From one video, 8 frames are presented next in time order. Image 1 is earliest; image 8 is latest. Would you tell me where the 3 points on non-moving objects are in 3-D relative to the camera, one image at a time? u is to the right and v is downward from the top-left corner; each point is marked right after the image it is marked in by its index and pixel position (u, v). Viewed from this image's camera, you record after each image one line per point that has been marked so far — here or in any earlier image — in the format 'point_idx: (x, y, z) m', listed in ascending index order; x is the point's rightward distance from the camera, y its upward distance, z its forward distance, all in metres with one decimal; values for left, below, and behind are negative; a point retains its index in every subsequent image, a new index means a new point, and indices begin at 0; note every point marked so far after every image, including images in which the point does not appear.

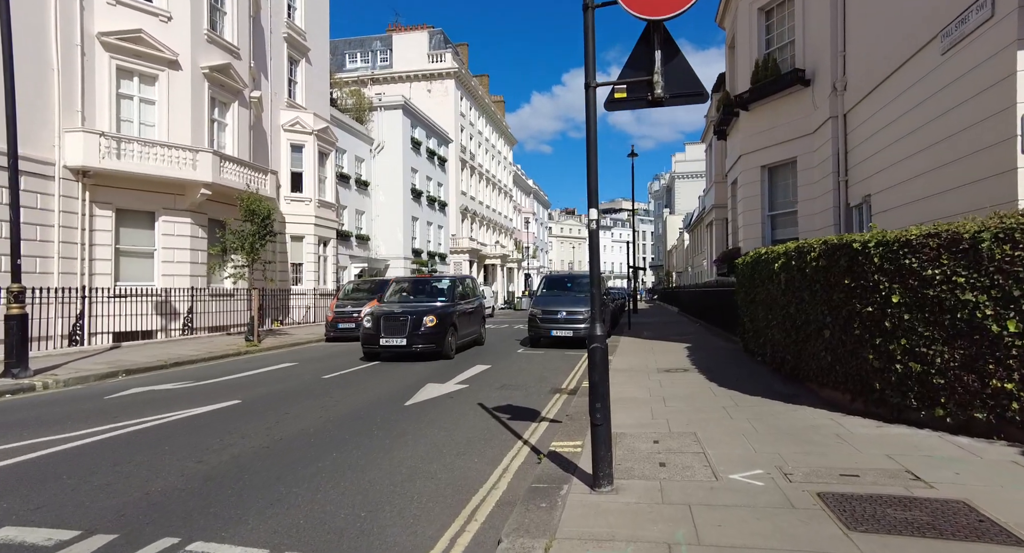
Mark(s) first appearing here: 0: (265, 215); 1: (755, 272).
0: (-6.4, +1.6, +15.1) m
1: (+3.7, +0.1, +8.9) m
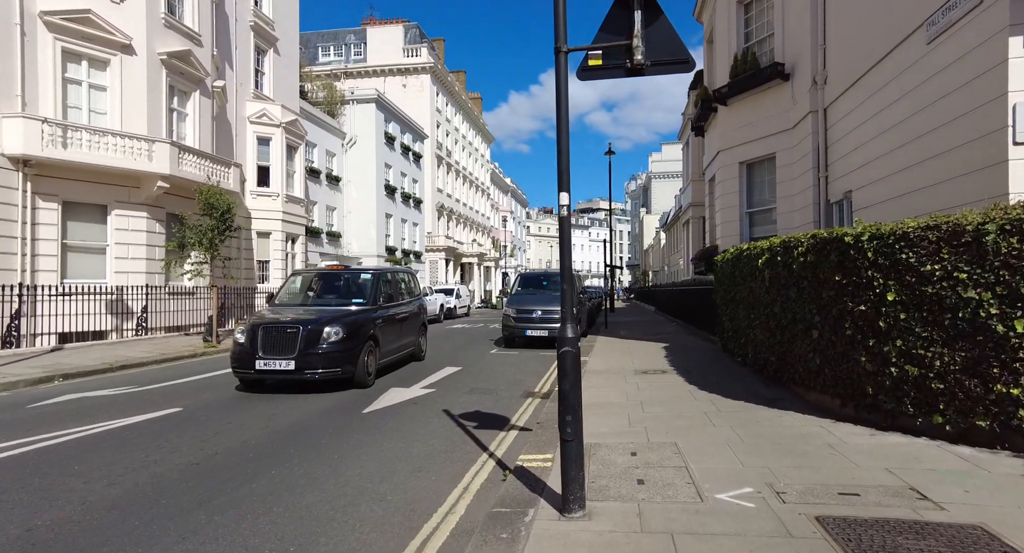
0: (-7.0, +1.7, +14.3) m
1: (+3.3, +0.1, +8.6) m
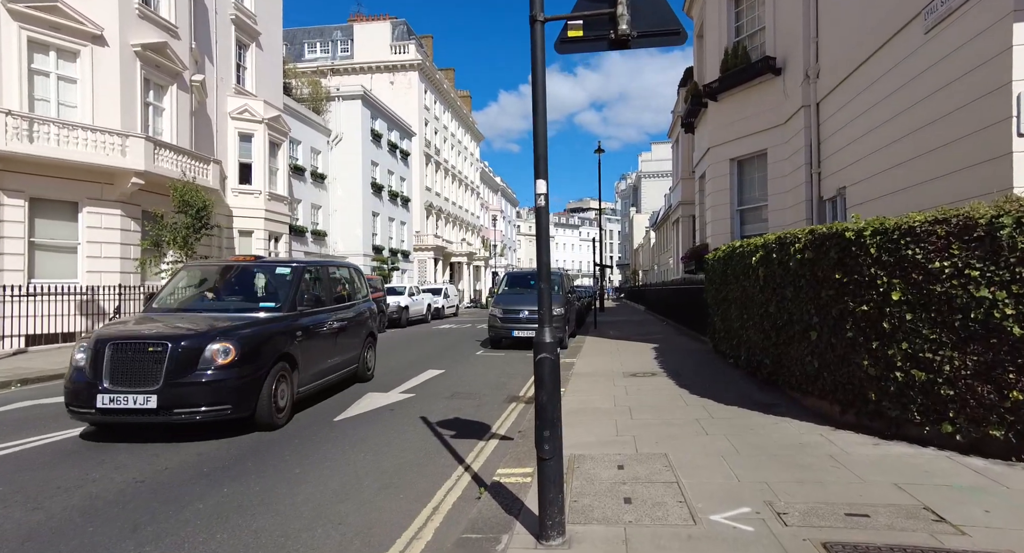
0: (-7.4, +1.7, +13.9) m
1: (+3.0, +0.1, +8.2) m
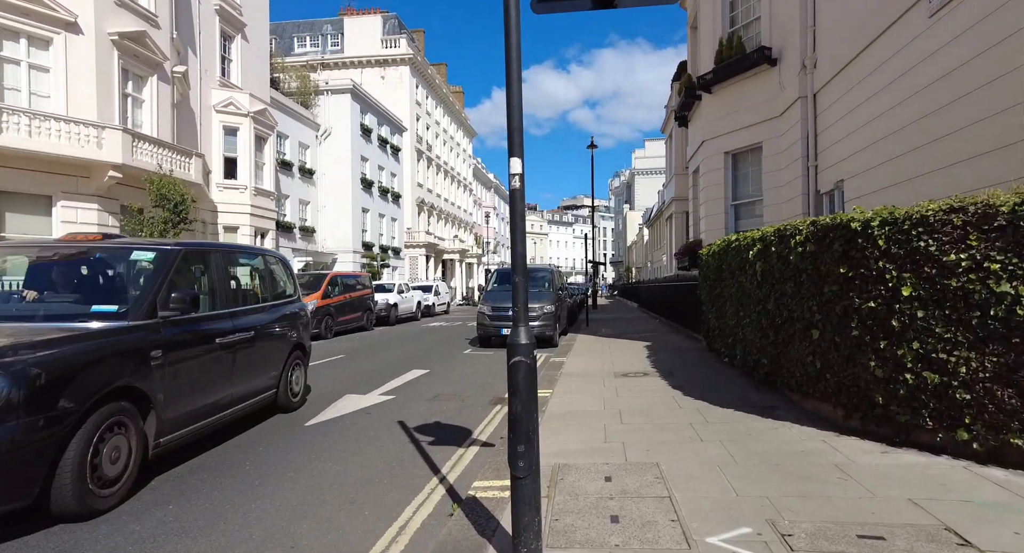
0: (-7.6, +1.7, +13.4) m
1: (+2.8, +0.2, +7.9) m
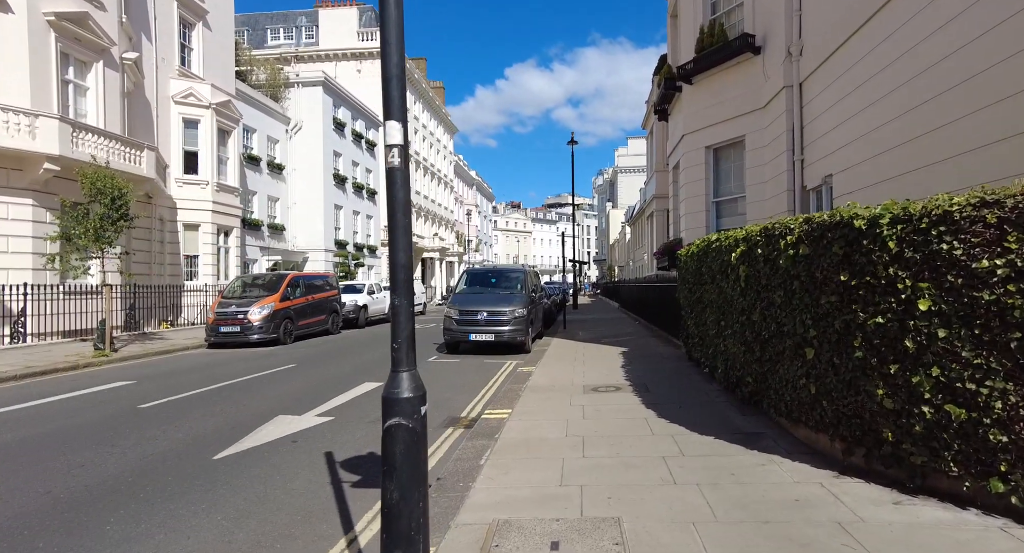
0: (-8.3, +1.7, +12.3) m
1: (+2.3, +0.1, +7.1) m
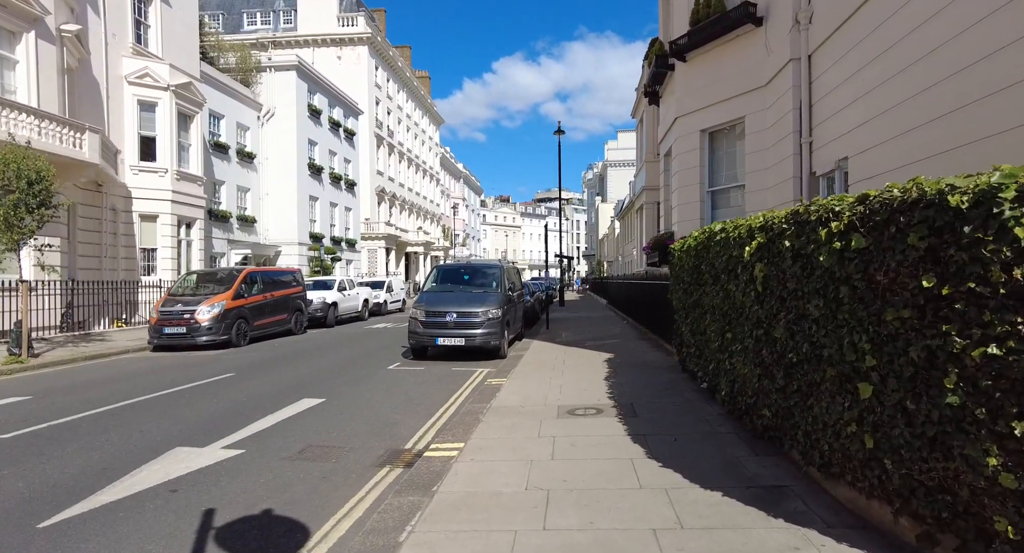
0: (-8.8, +1.8, +10.8) m
1: (+1.9, +0.1, +5.8) m
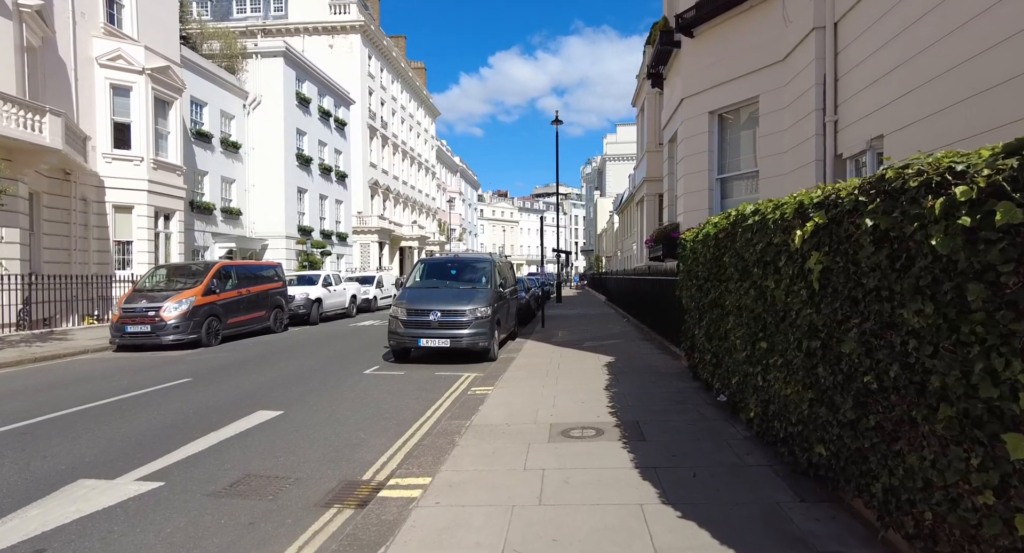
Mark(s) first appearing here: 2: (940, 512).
0: (-9.0, +1.9, +9.8) m
1: (+1.7, +0.2, +4.8) m
2: (+1.6, -0.9, +2.2) m
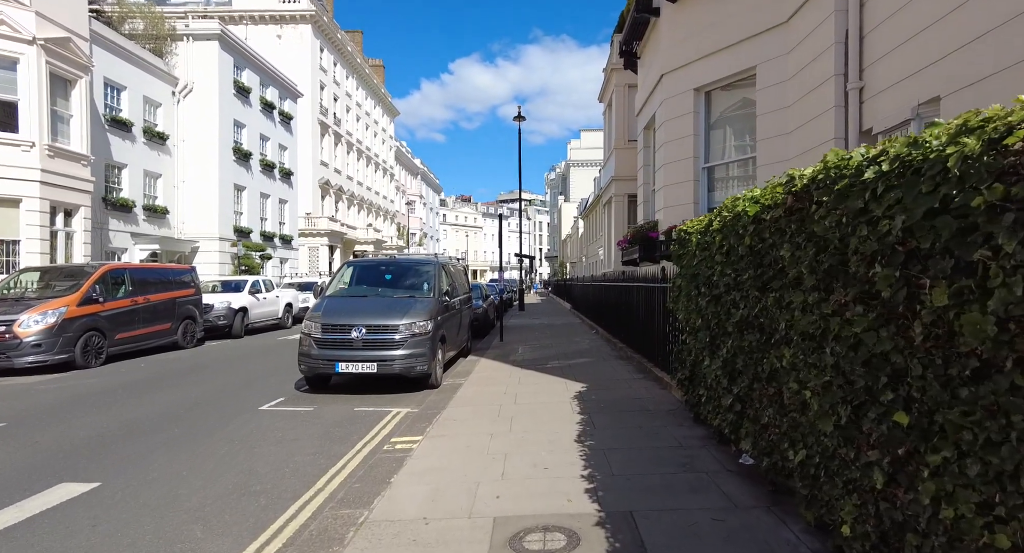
0: (-9.7, +1.9, +7.2) m
1: (+1.3, +0.2, +2.9) m
2: (+1.4, -0.9, +0.3) m
